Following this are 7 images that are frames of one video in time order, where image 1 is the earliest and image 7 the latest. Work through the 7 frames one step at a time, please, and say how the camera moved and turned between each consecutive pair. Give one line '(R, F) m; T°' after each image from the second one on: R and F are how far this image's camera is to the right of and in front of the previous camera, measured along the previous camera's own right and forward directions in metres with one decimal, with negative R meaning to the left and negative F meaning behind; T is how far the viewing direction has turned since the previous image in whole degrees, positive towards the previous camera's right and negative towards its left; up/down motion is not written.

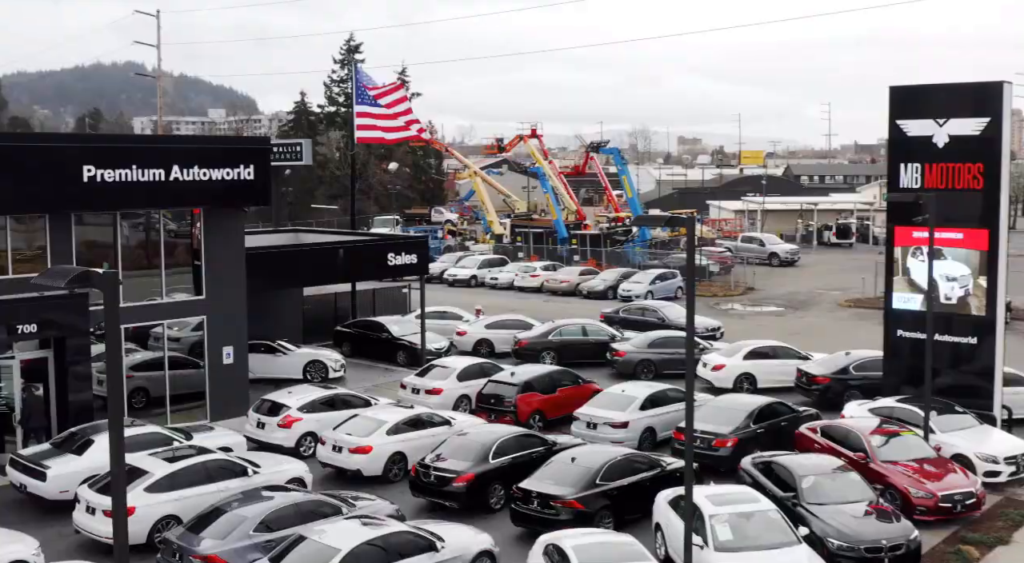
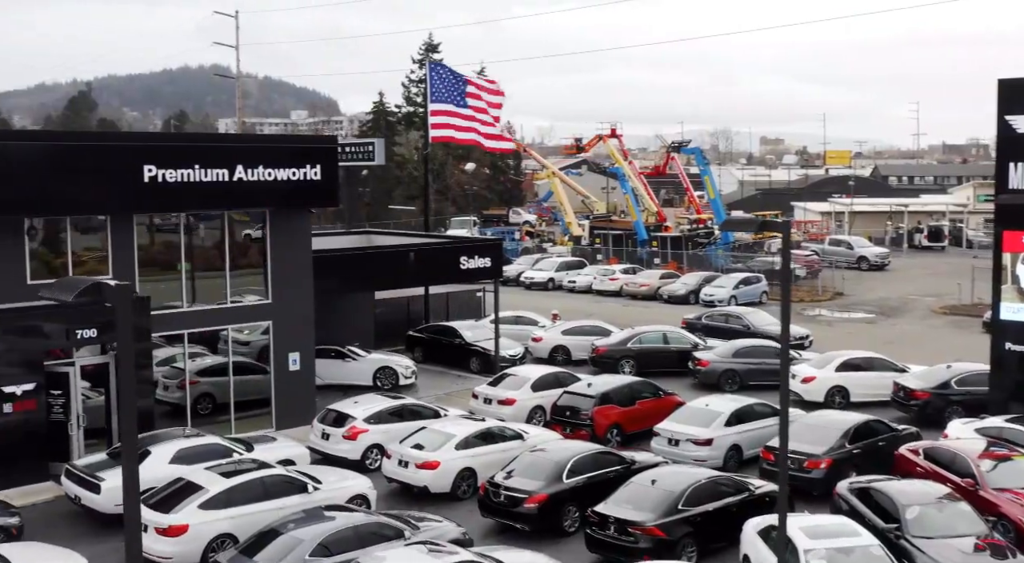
(0.0, +1.2) m; -4°
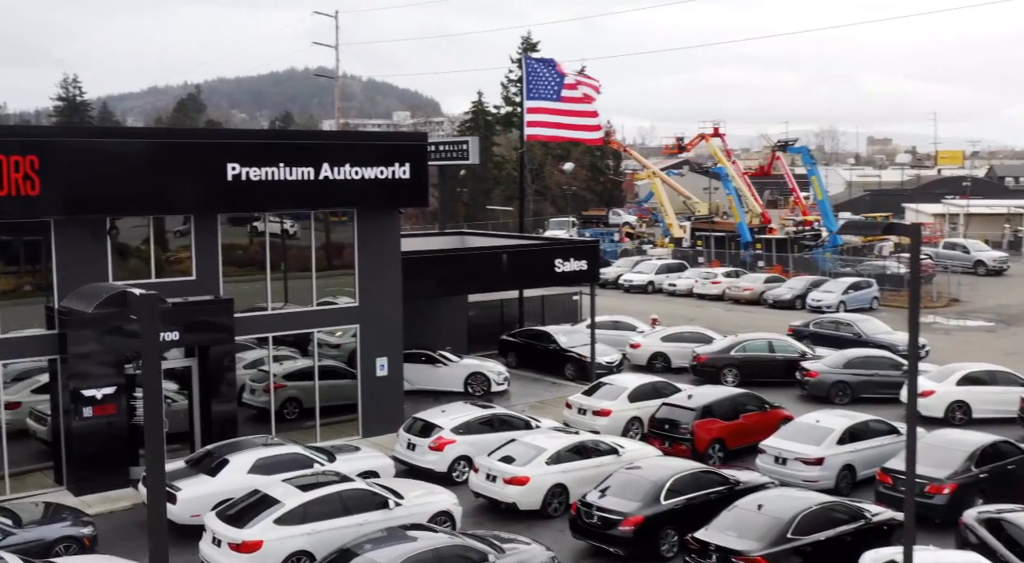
(+0.1, +1.1) m; -5°
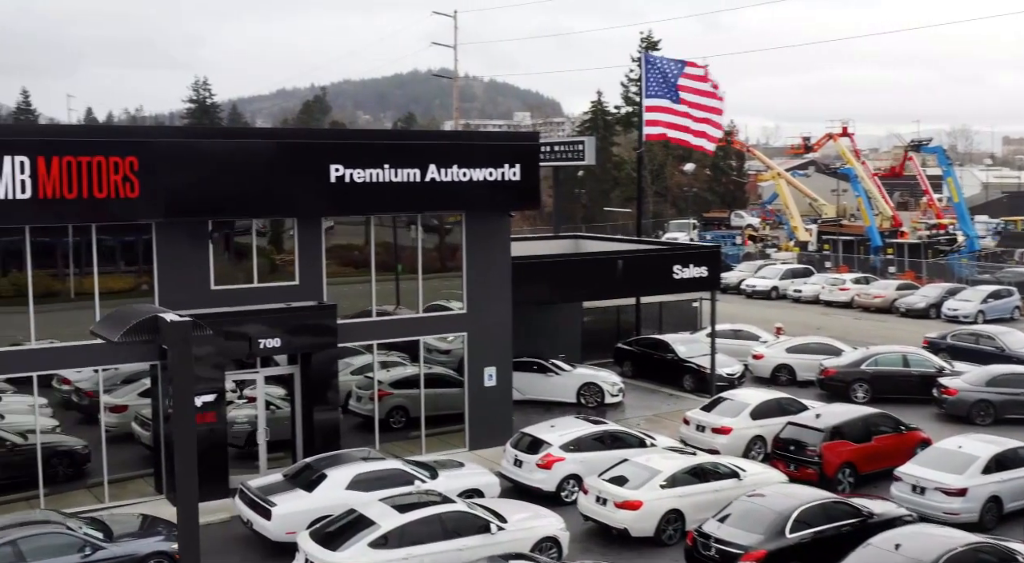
(+0.1, +1.1) m; -6°
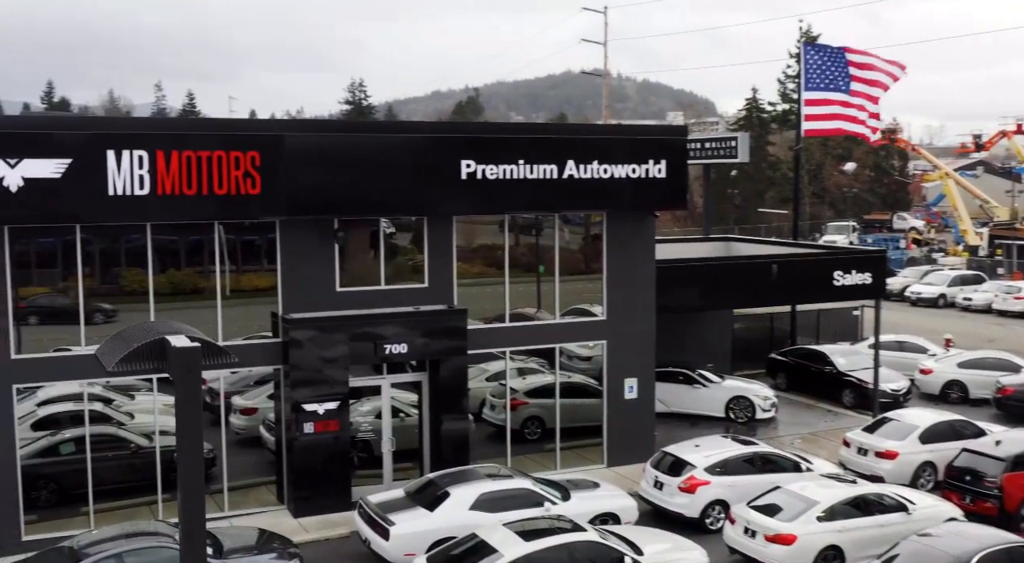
(+0.1, +1.4) m; -8°
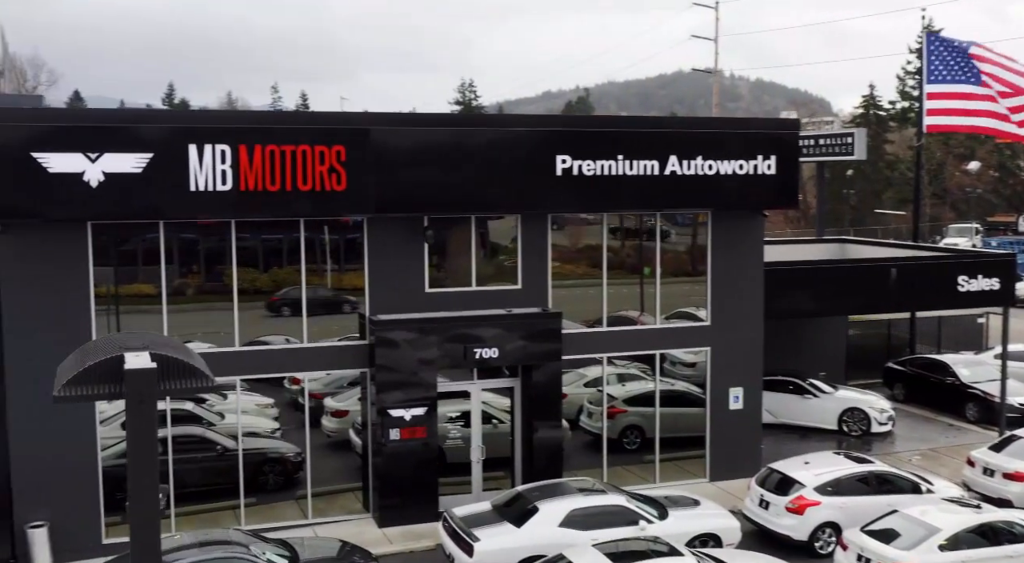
(+0.2, +0.9) m; -6°
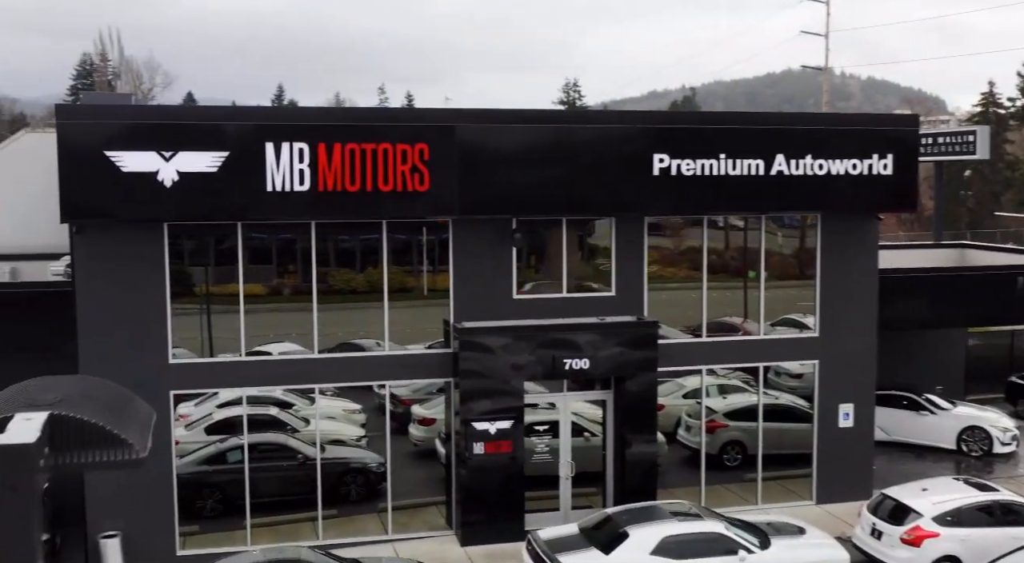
(+0.1, +0.9) m; -5°
